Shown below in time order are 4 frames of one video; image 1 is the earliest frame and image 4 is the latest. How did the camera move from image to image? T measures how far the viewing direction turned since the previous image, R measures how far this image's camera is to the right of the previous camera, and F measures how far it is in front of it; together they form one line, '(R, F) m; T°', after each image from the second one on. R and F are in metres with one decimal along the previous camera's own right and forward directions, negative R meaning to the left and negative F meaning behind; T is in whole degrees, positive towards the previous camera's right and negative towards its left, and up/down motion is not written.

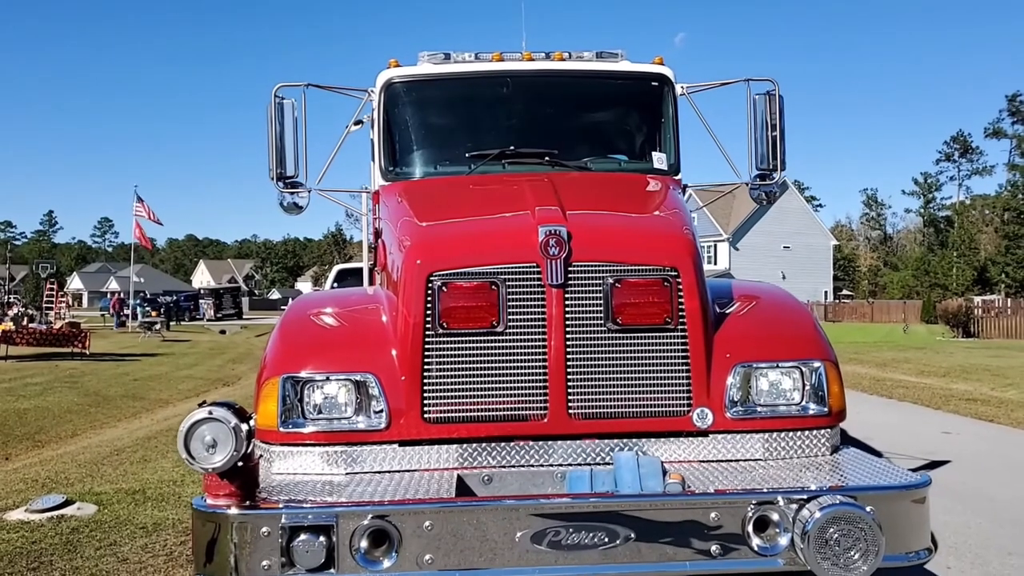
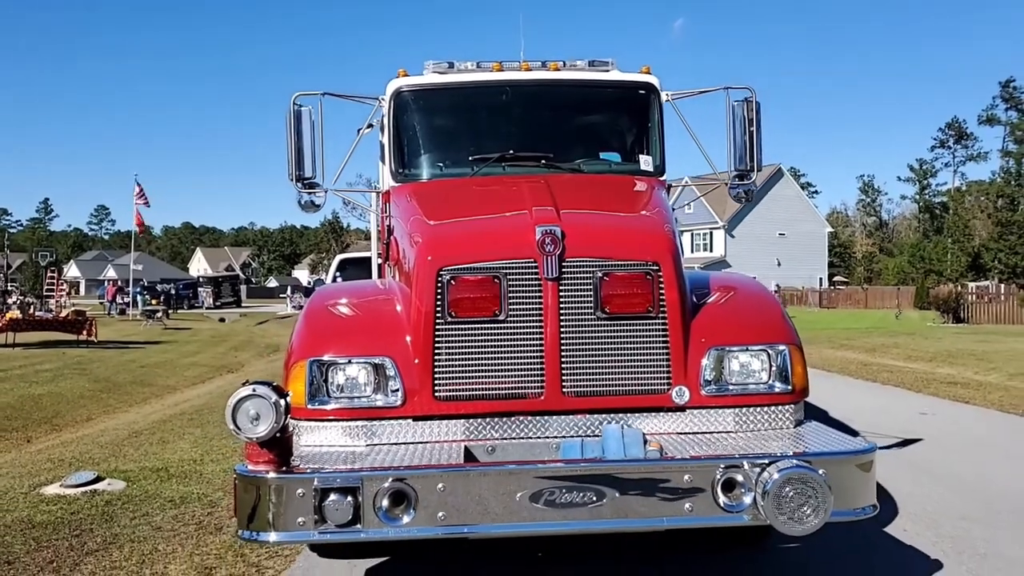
(0.0, -0.6) m; 0°
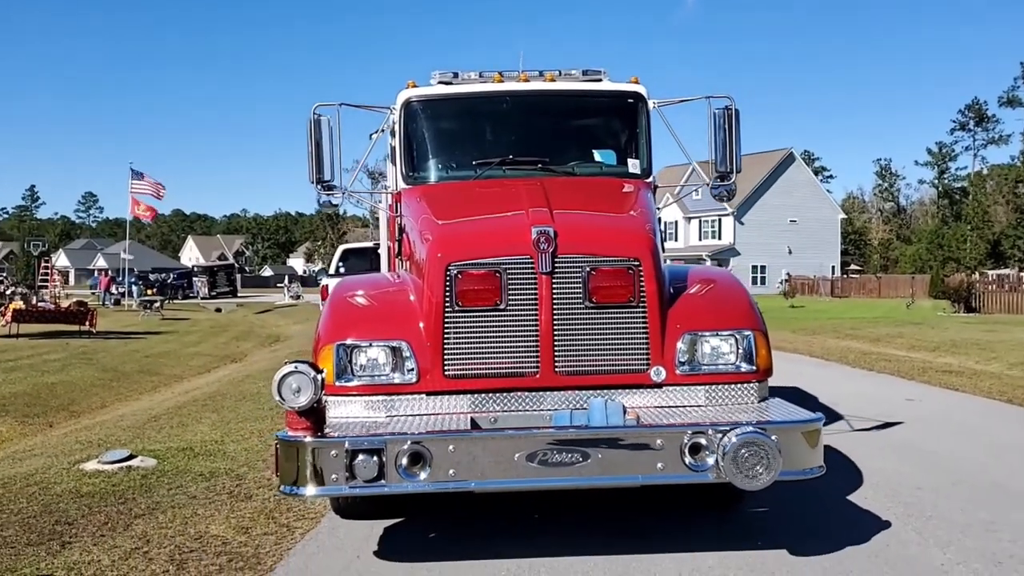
(+0.1, -0.8) m; 0°
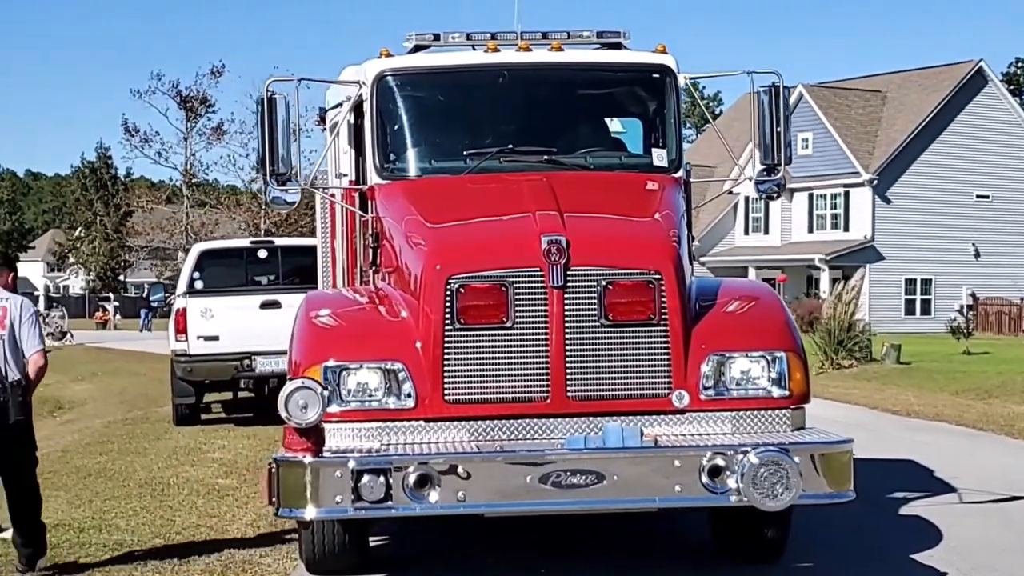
(0.0, +0.8) m; -1°
